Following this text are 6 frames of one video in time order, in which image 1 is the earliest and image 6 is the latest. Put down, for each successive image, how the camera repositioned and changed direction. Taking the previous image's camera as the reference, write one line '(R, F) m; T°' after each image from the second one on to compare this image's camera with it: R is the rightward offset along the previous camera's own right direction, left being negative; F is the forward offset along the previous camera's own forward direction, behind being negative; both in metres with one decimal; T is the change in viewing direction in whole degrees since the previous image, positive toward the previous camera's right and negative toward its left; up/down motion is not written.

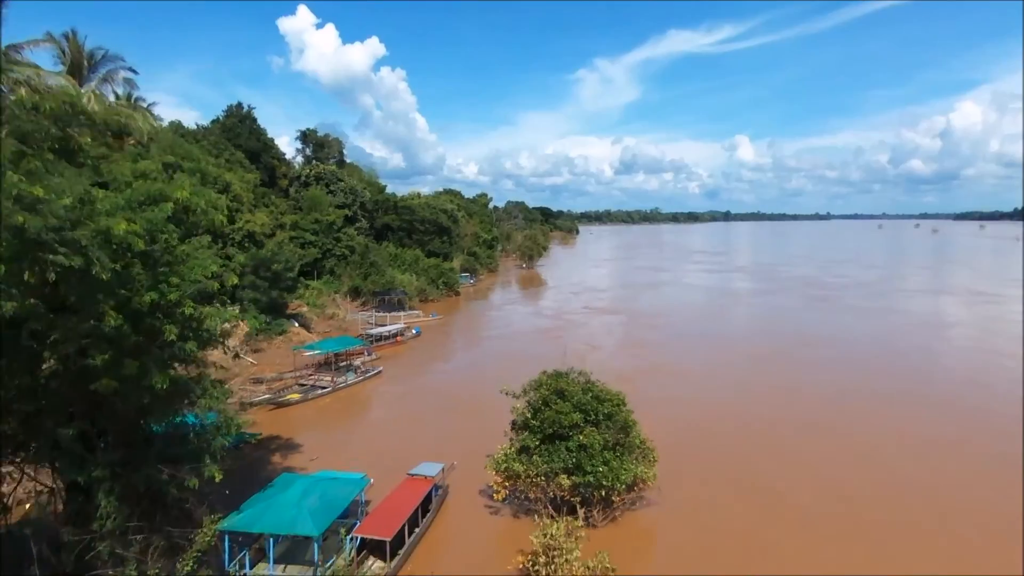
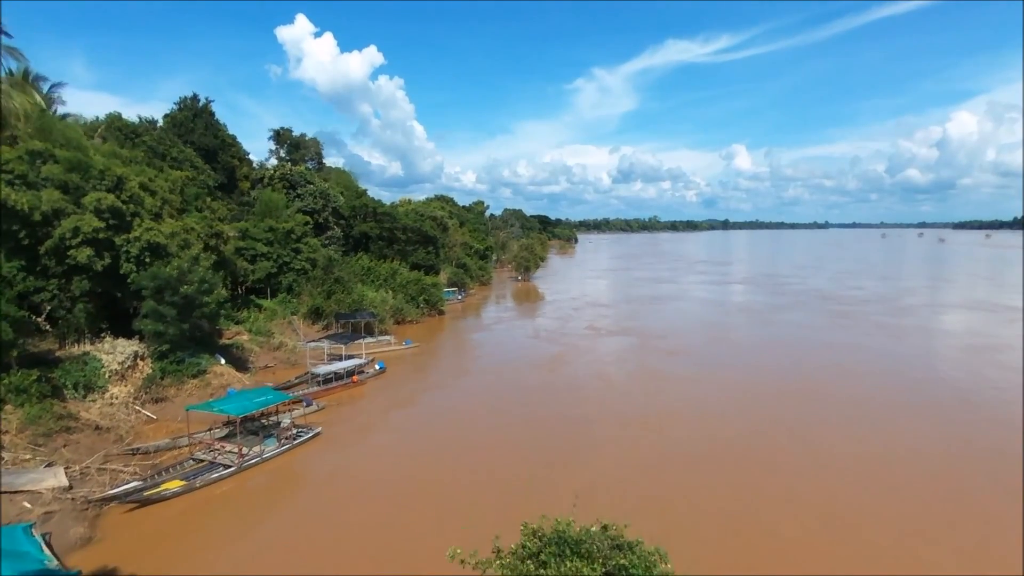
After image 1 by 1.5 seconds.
(+0.2, +3.7) m; 0°
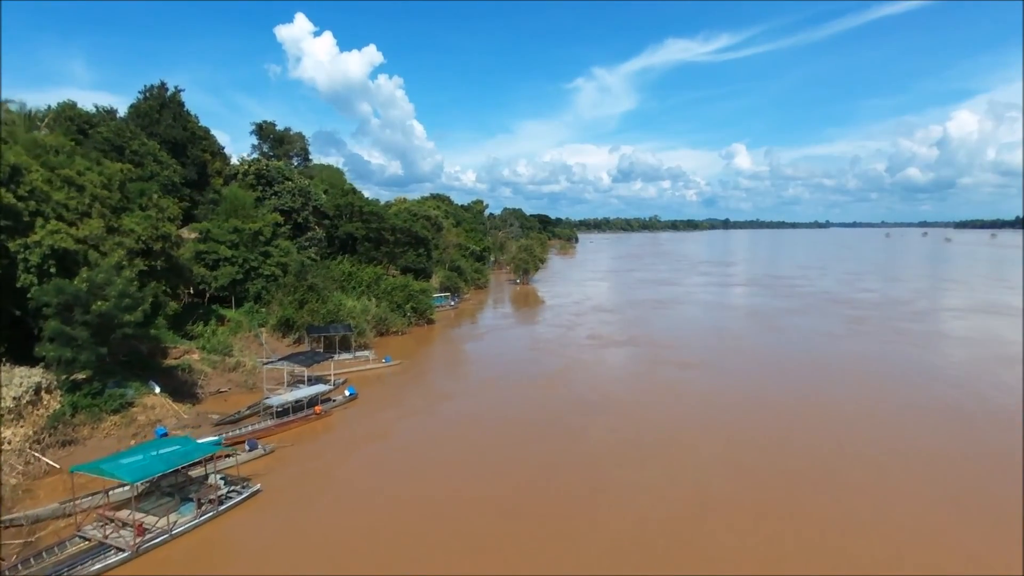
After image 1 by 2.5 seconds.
(+0.1, +2.3) m; 0°
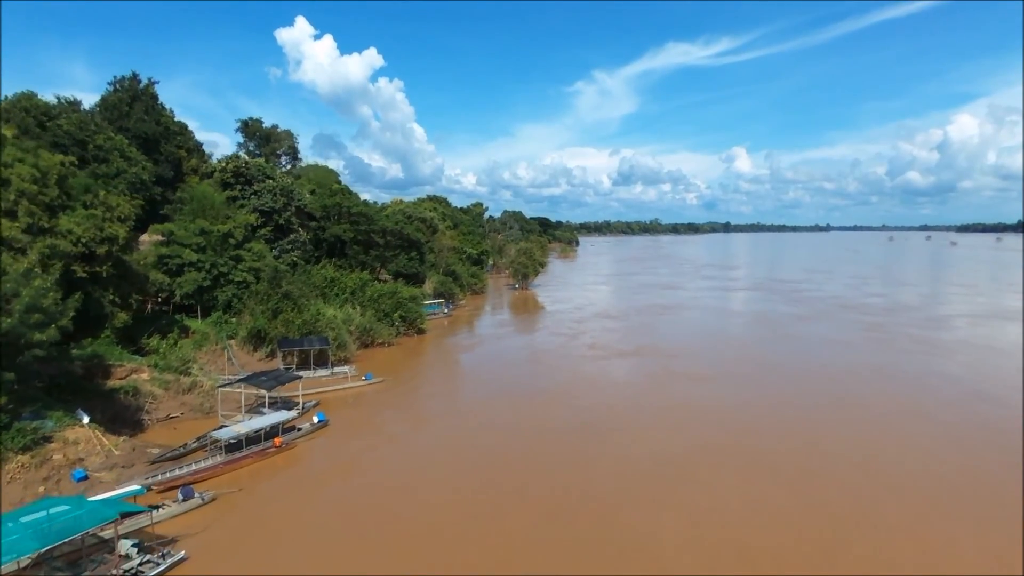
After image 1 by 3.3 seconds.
(+0.1, +1.7) m; 0°
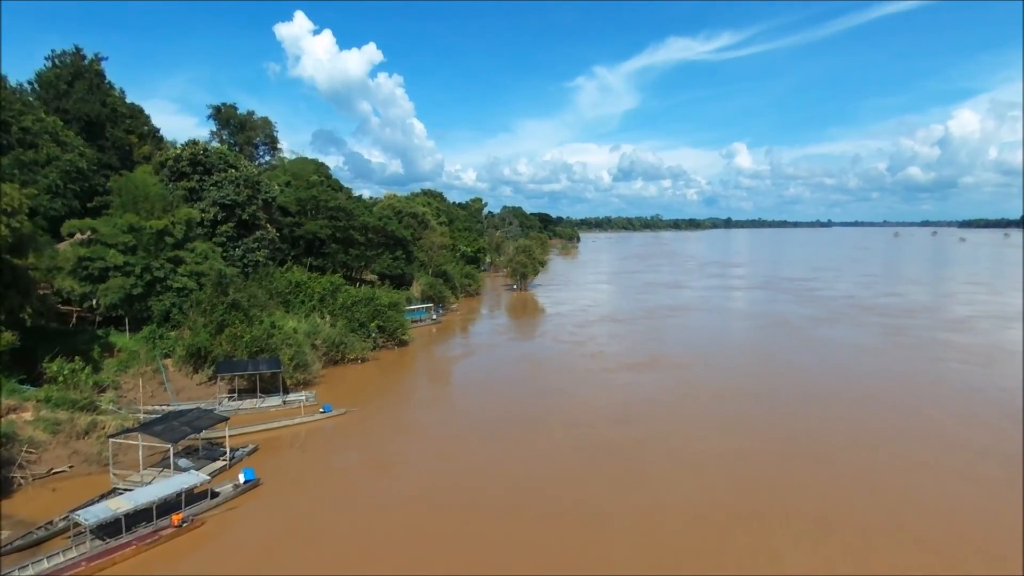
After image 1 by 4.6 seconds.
(+0.1, +2.8) m; 0°
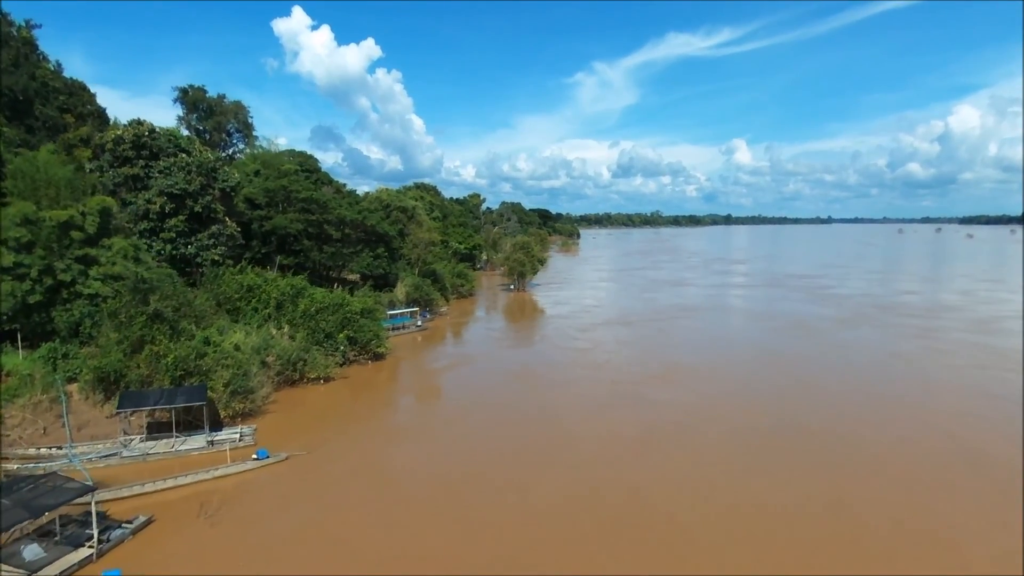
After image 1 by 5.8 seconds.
(+0.1, +2.7) m; 0°
